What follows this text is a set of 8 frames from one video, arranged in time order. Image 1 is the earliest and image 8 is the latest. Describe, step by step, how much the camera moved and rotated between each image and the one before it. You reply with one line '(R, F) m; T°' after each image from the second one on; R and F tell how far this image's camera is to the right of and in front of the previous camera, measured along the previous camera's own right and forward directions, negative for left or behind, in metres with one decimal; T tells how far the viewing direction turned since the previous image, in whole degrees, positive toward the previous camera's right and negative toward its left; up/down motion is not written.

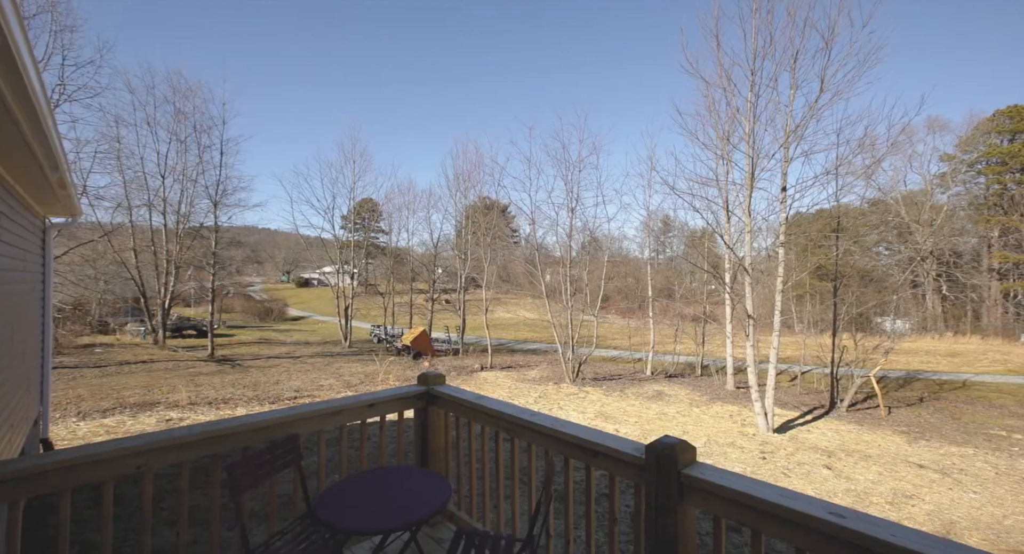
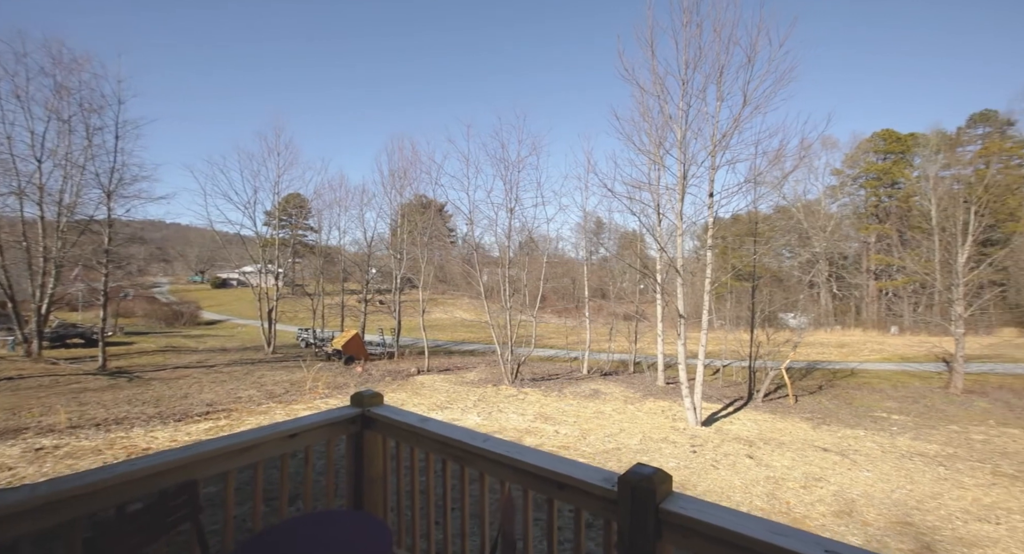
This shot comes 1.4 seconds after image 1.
(-0.5, +0.1) m; +10°
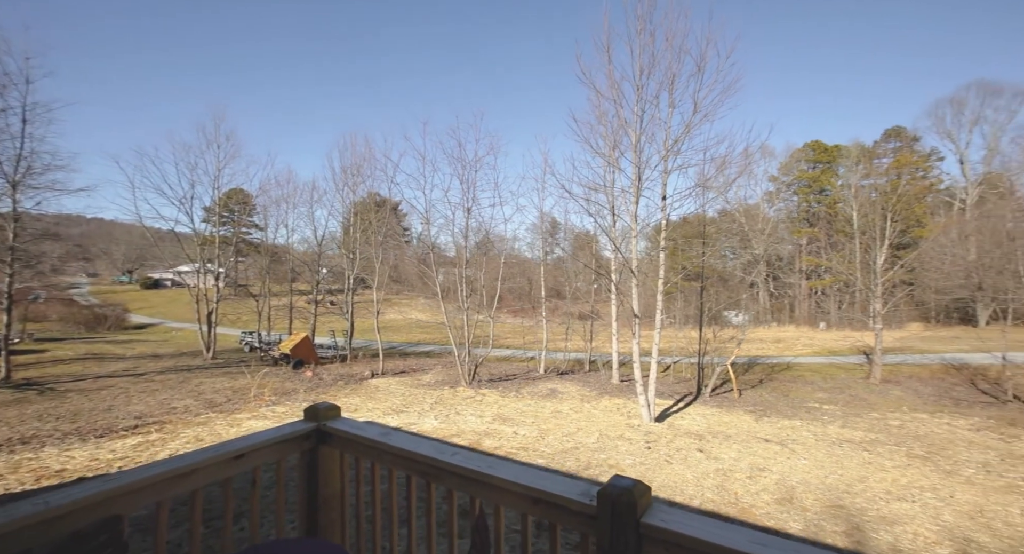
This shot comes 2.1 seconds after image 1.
(-0.3, +0.1) m; +7°
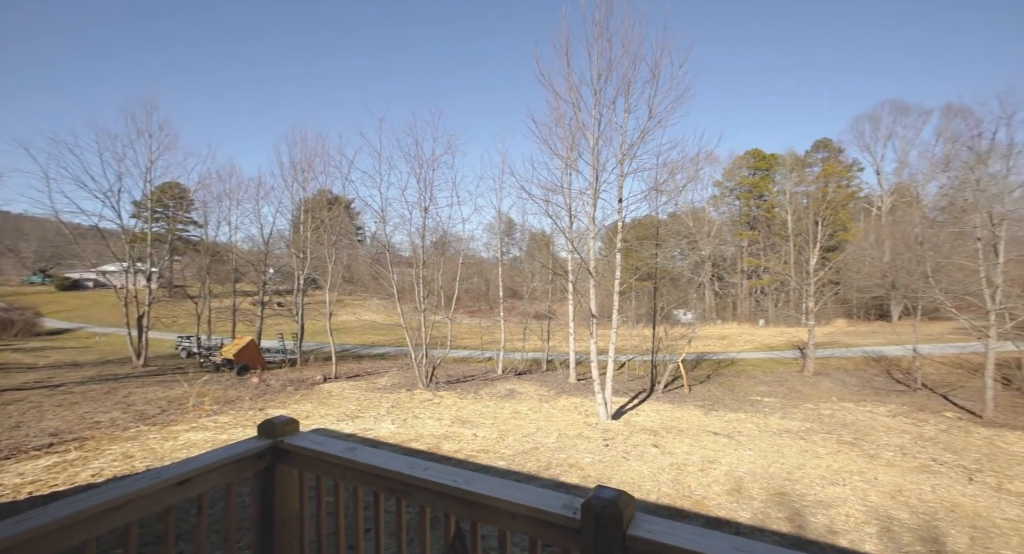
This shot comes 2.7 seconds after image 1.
(-0.3, +0.1) m; +7°
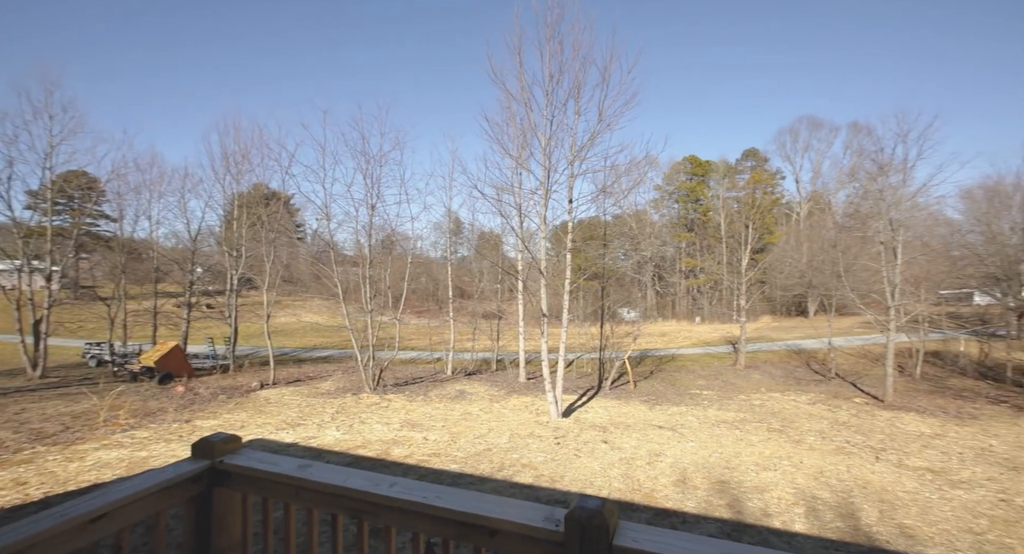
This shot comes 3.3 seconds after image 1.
(-0.3, +0.1) m; +8°
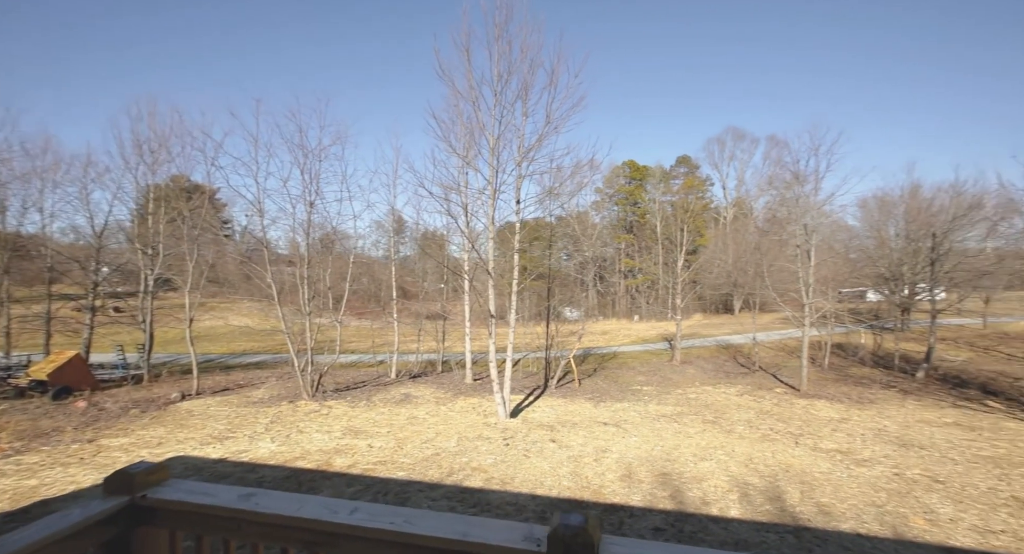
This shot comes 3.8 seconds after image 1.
(-0.3, +0.1) m; +8°
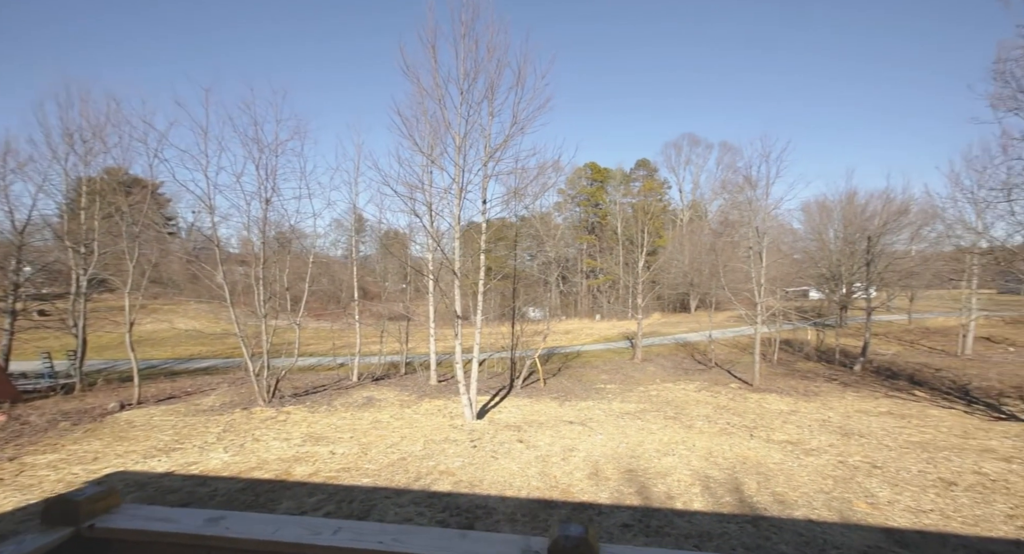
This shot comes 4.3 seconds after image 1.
(-0.2, +0.1) m; +5°
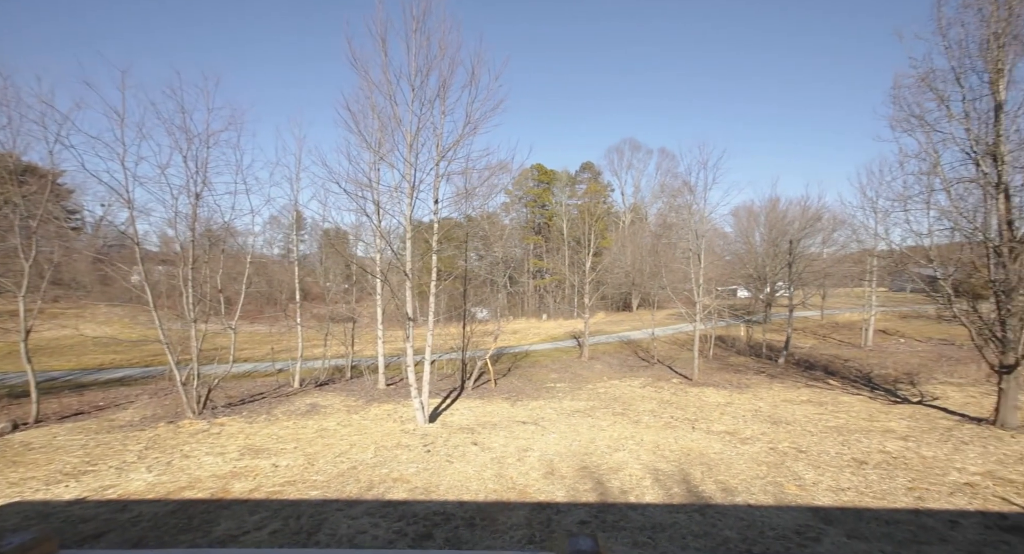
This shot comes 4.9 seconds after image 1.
(-0.3, +0.2) m; +8°
